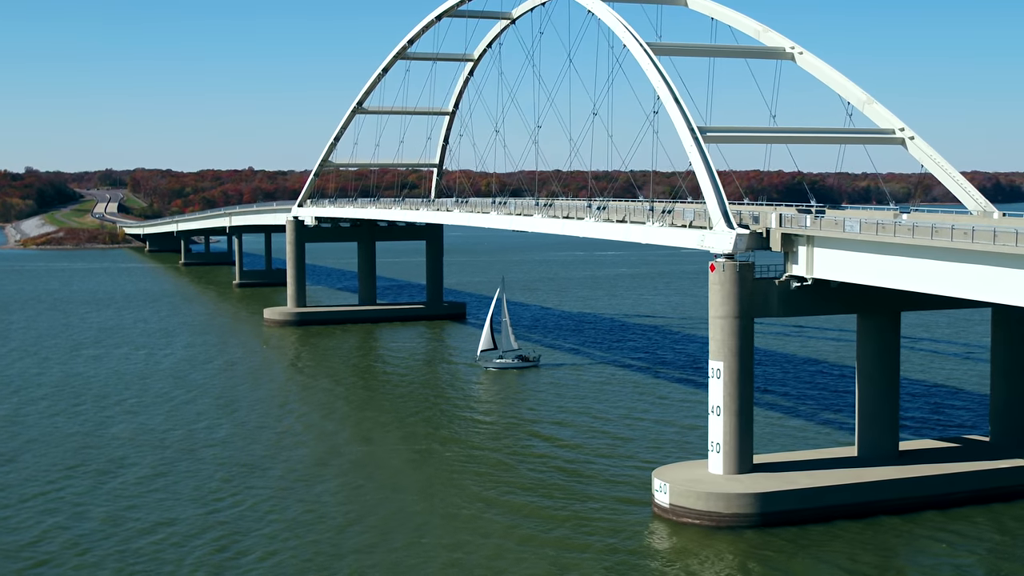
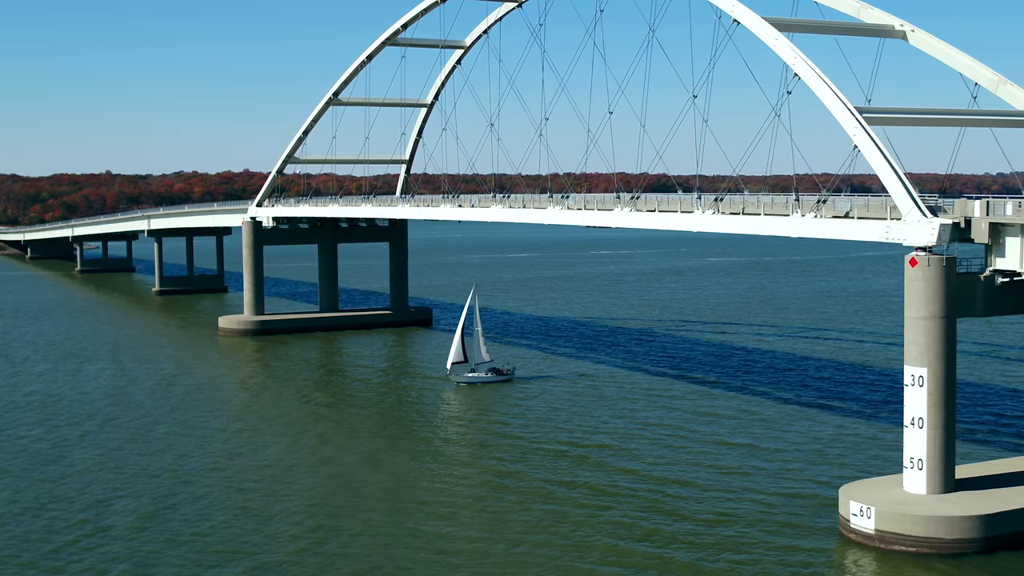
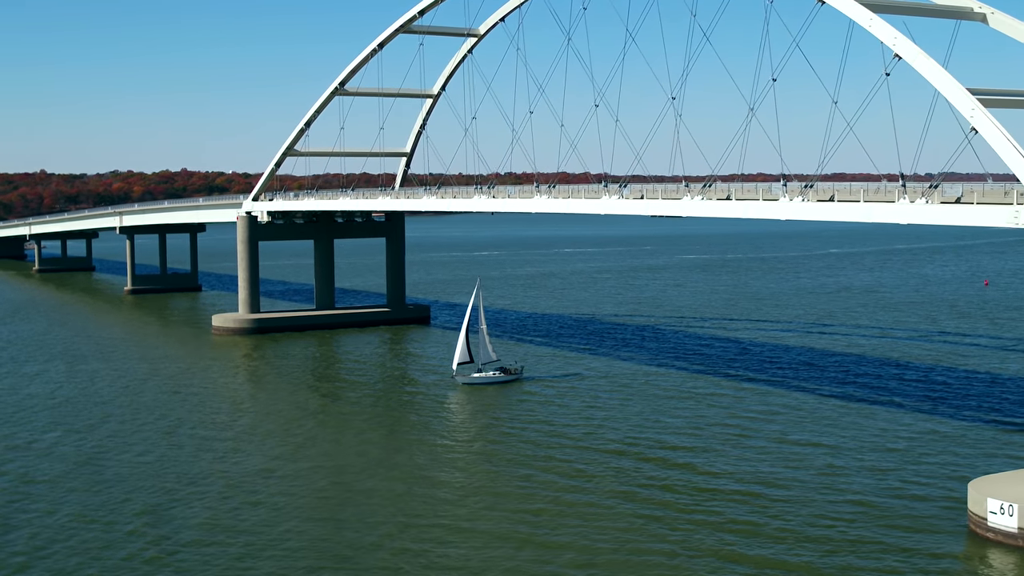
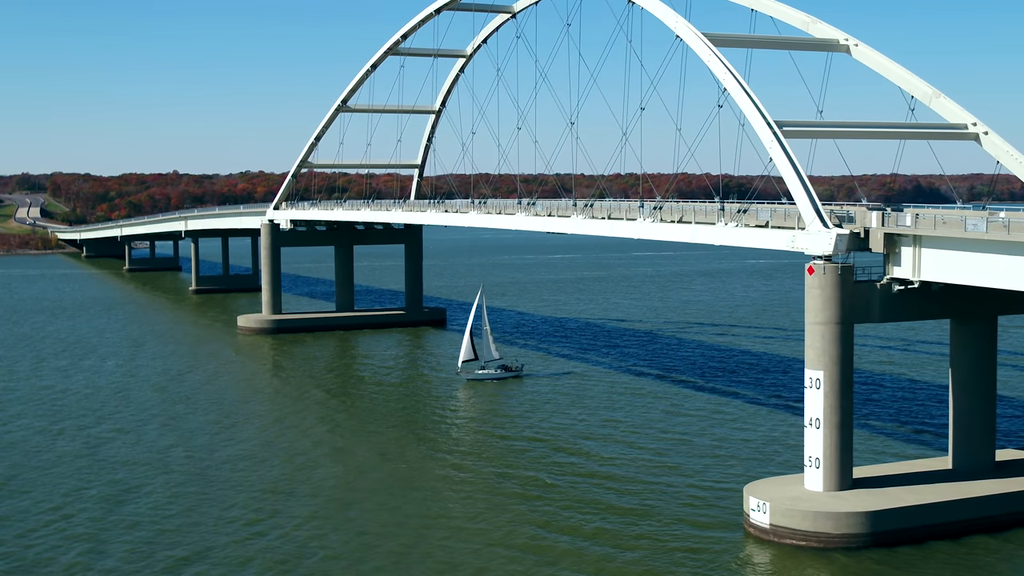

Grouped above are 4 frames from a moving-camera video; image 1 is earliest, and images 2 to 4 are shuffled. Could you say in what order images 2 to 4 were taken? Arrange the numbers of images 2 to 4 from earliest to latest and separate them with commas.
4, 2, 3
